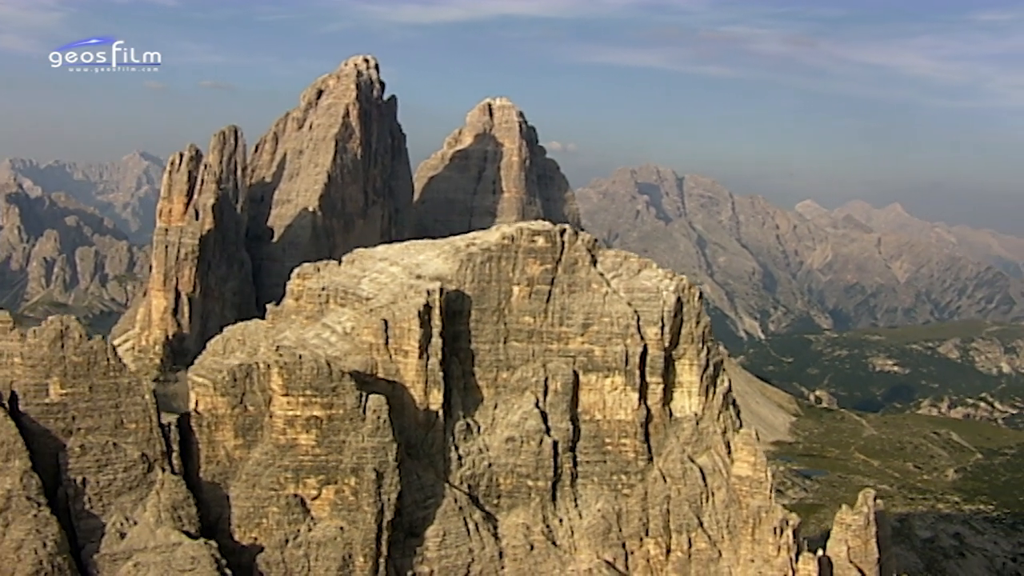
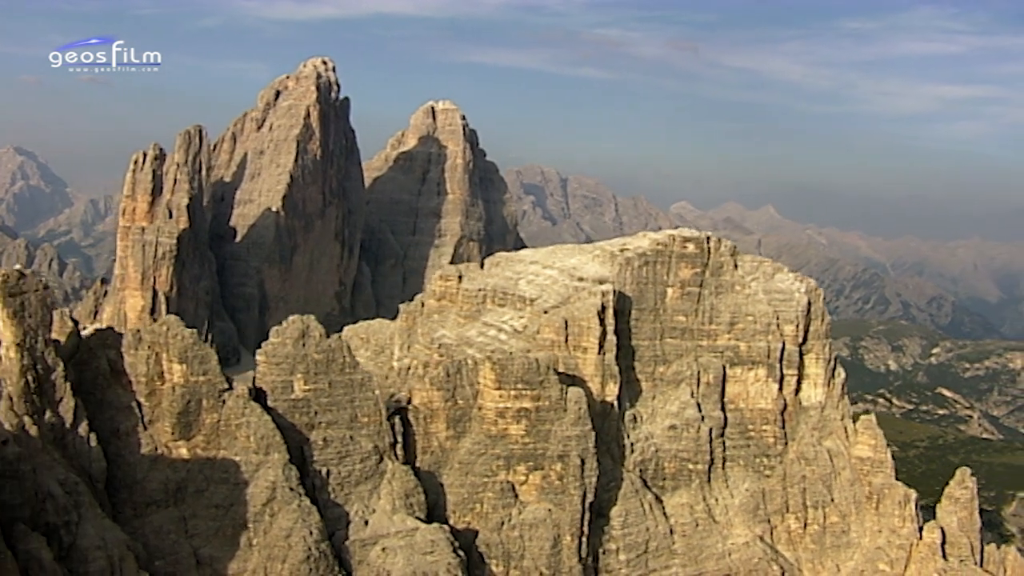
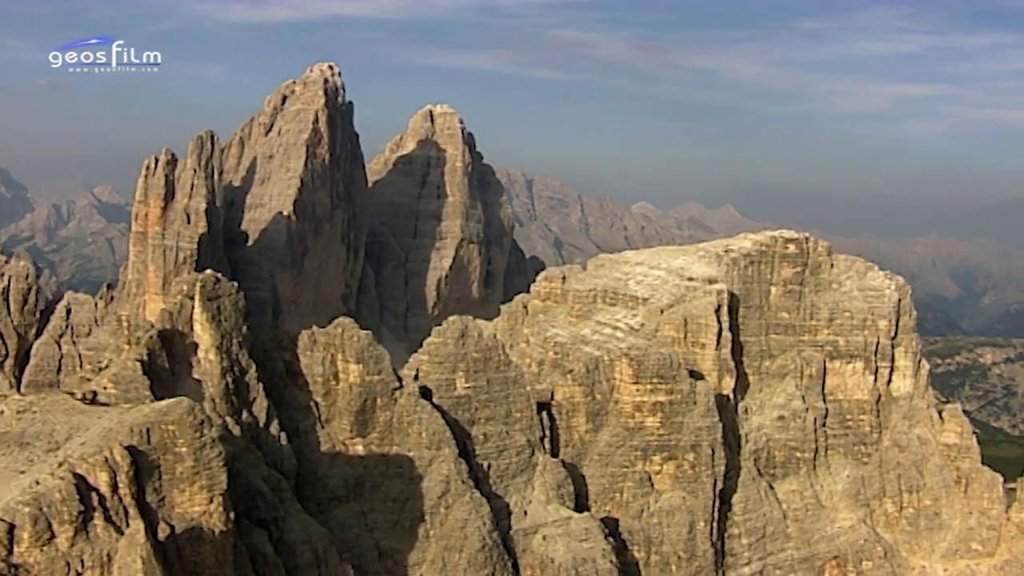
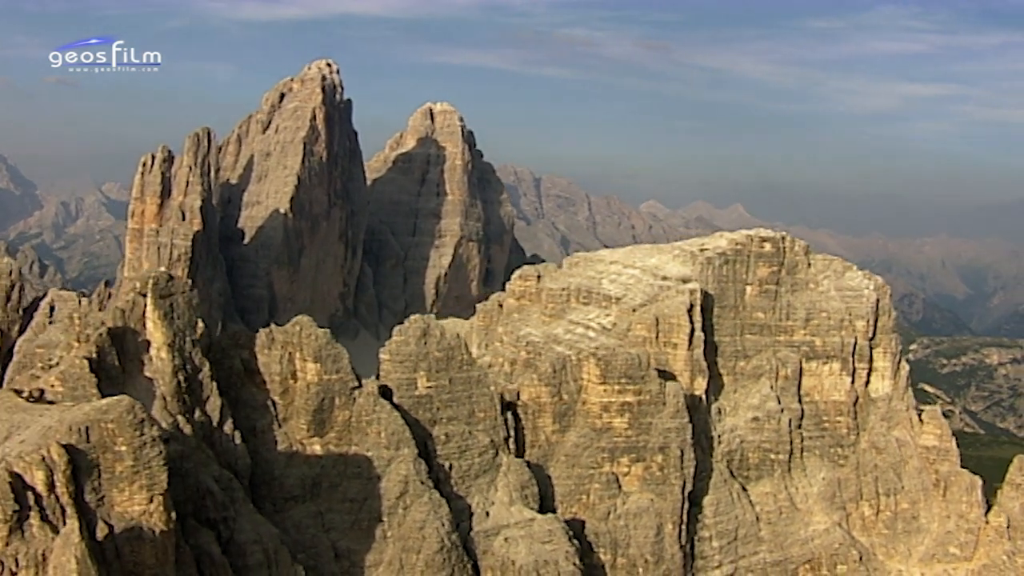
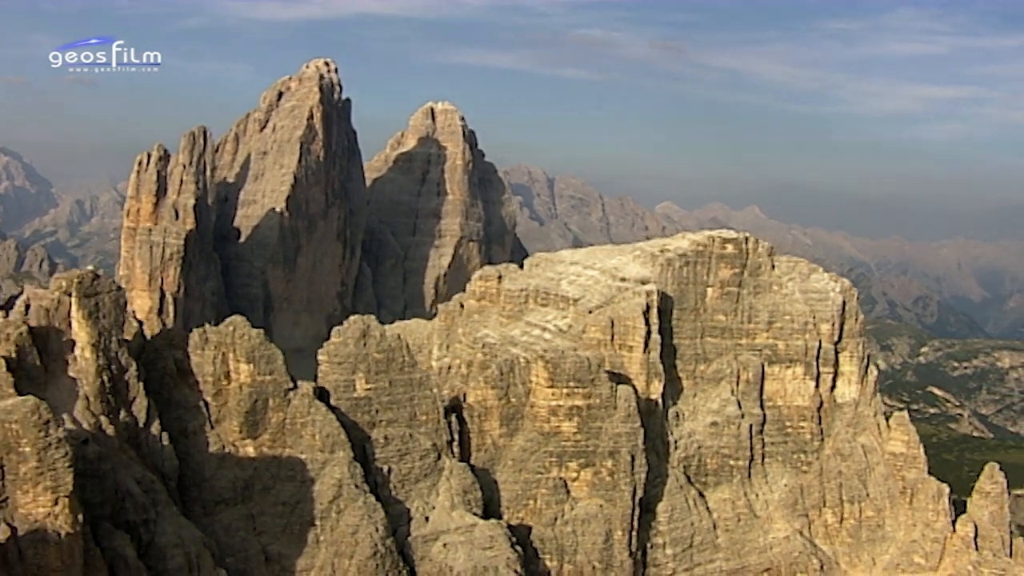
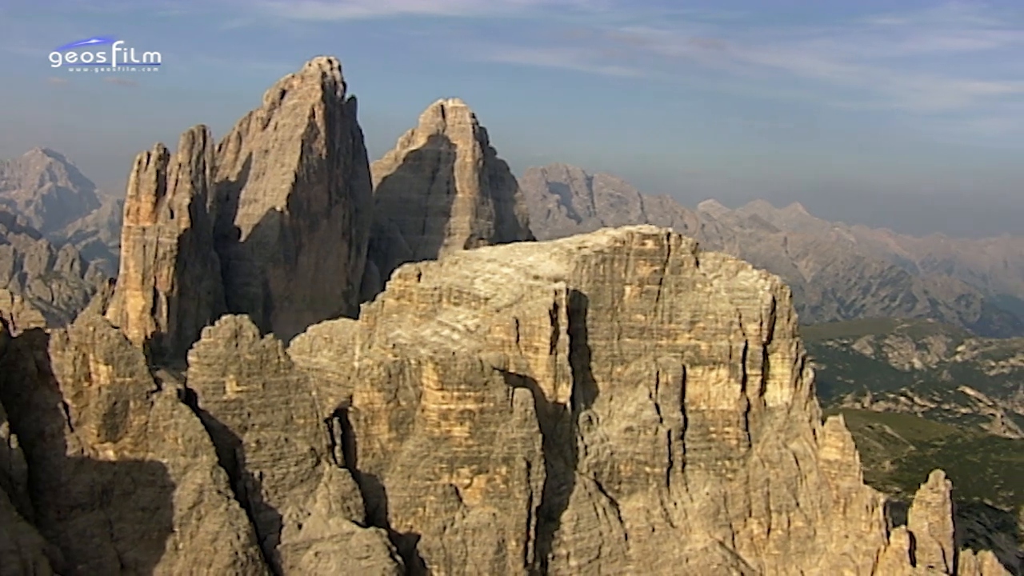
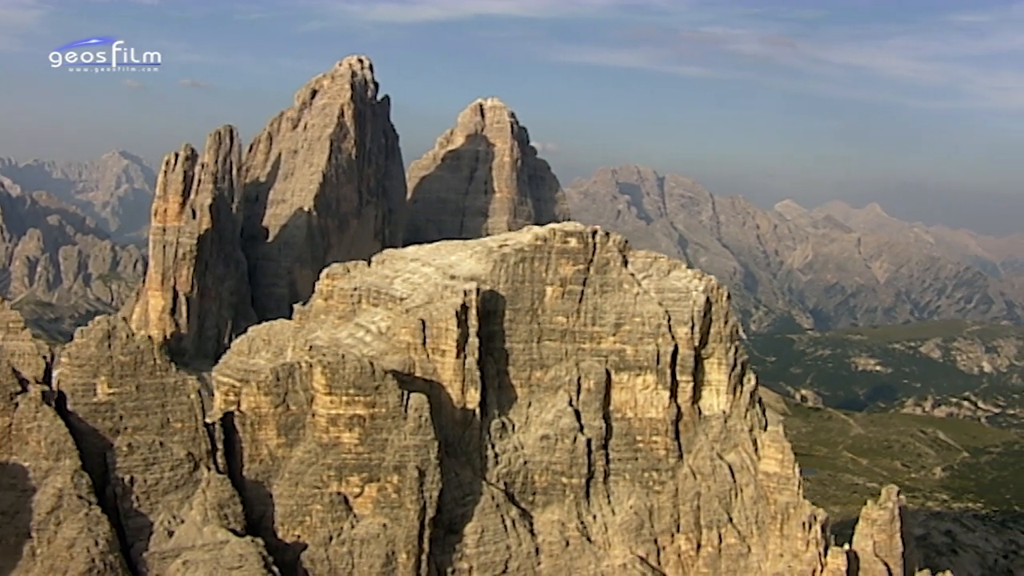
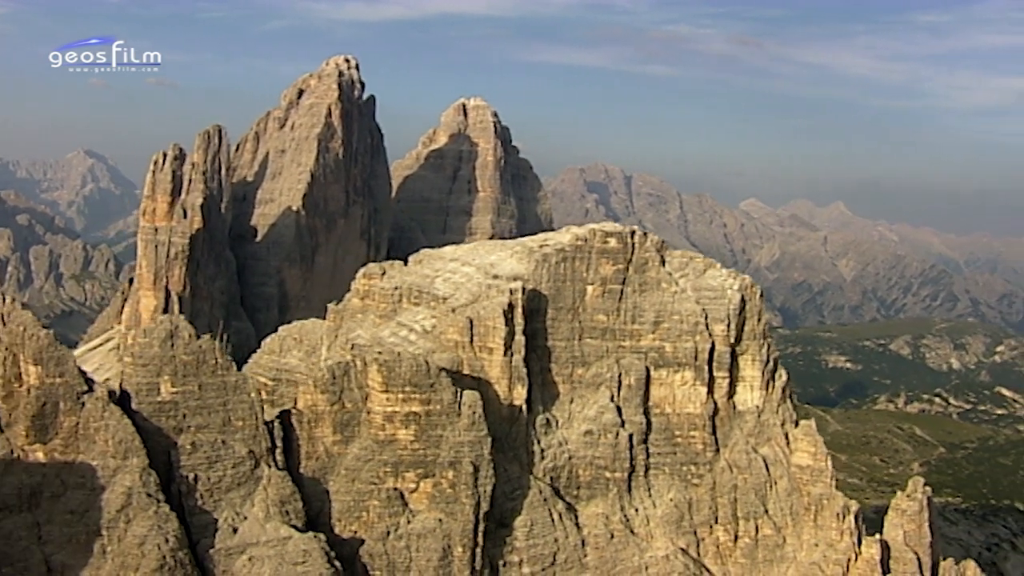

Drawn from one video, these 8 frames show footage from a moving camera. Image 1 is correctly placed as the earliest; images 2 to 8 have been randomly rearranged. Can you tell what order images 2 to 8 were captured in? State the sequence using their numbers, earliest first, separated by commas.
7, 8, 6, 2, 5, 4, 3
